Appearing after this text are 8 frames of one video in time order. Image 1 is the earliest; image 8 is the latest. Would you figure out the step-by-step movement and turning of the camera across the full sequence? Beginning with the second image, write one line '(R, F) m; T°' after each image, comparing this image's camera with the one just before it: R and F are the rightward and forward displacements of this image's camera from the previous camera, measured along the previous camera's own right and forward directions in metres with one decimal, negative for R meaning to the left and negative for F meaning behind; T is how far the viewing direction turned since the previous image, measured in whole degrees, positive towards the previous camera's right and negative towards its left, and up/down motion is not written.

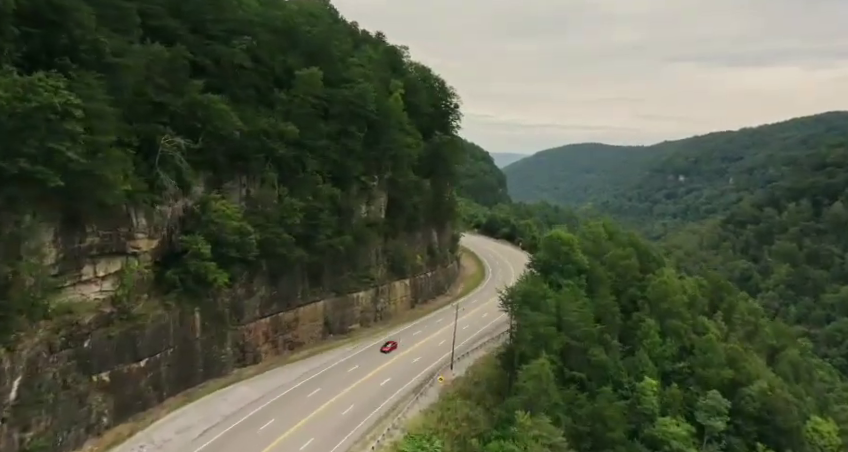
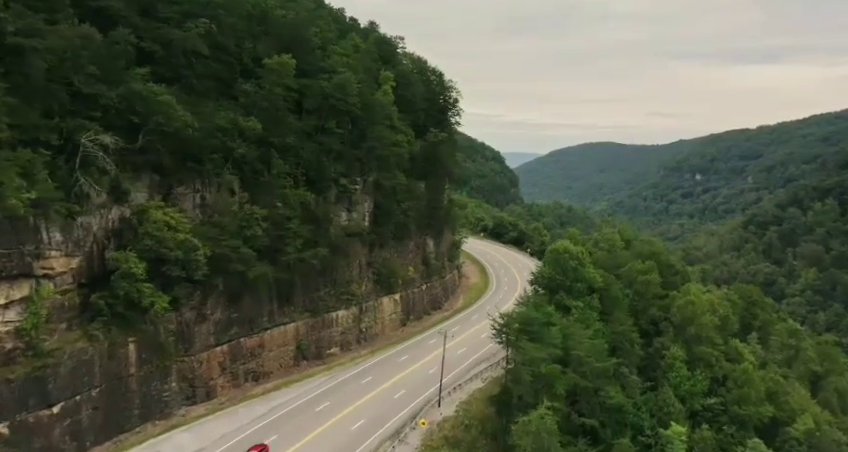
(+1.6, +6.6) m; -1°
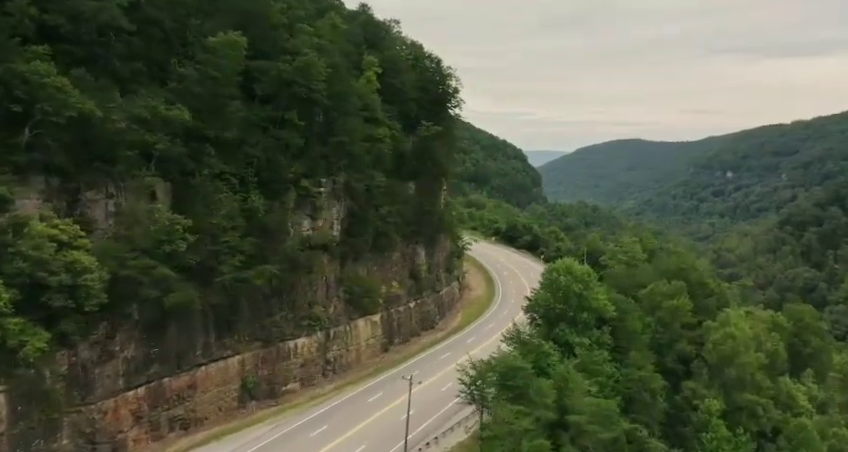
(+2.7, +7.9) m; -2°
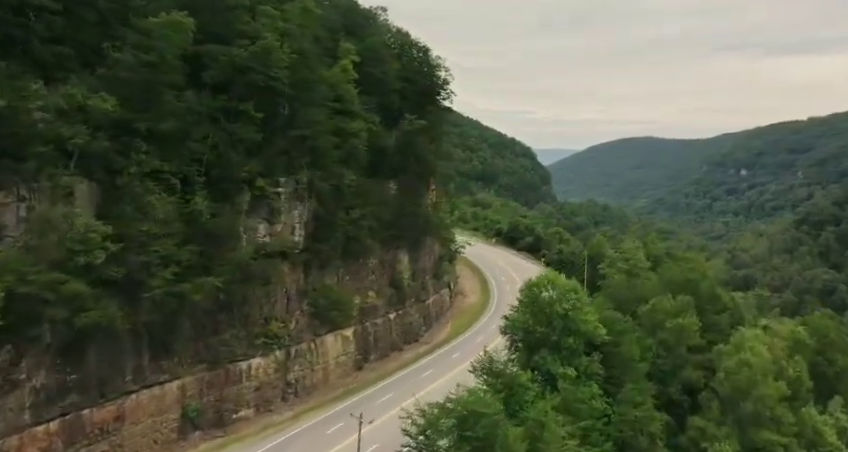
(+2.0, +4.6) m; -1°
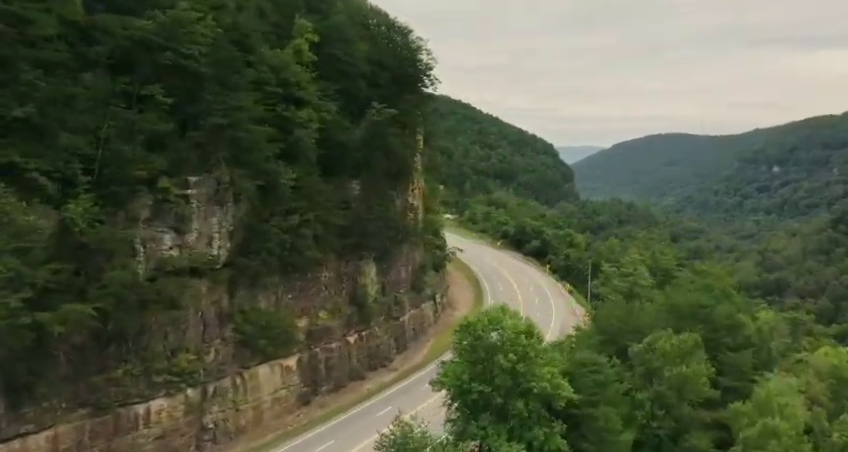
(+3.3, +6.8) m; -2°
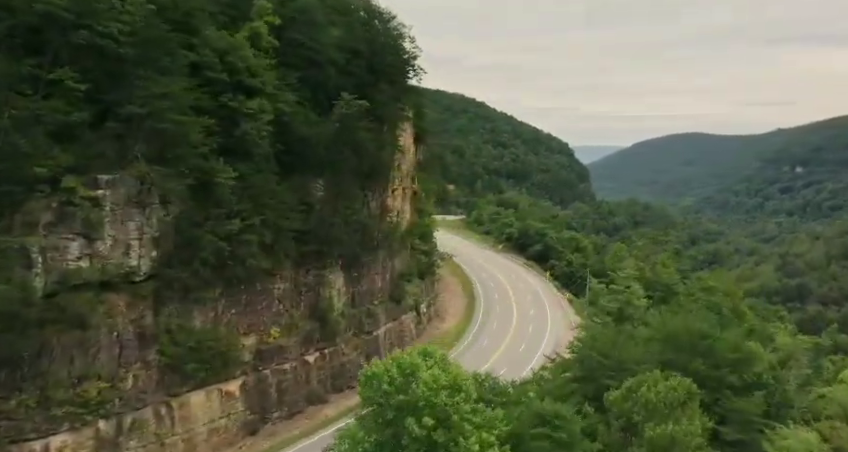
(+2.3, +4.3) m; -1°
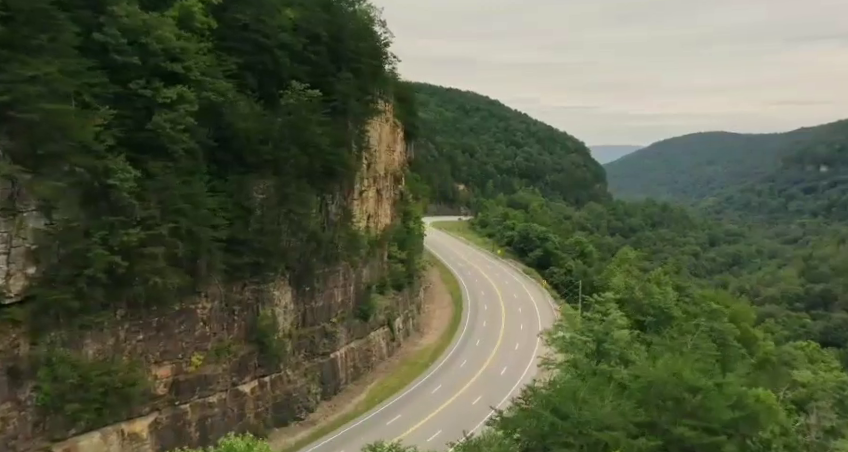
(+2.6, +4.8) m; -2°
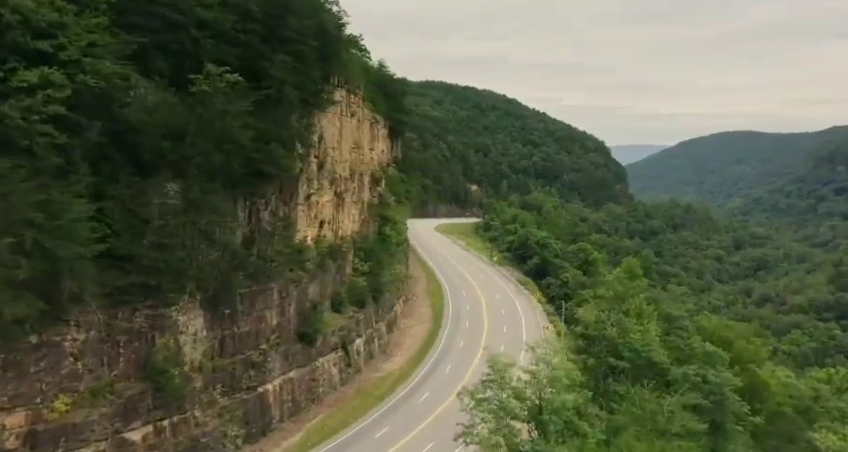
(+3.1, +5.4) m; -2°
